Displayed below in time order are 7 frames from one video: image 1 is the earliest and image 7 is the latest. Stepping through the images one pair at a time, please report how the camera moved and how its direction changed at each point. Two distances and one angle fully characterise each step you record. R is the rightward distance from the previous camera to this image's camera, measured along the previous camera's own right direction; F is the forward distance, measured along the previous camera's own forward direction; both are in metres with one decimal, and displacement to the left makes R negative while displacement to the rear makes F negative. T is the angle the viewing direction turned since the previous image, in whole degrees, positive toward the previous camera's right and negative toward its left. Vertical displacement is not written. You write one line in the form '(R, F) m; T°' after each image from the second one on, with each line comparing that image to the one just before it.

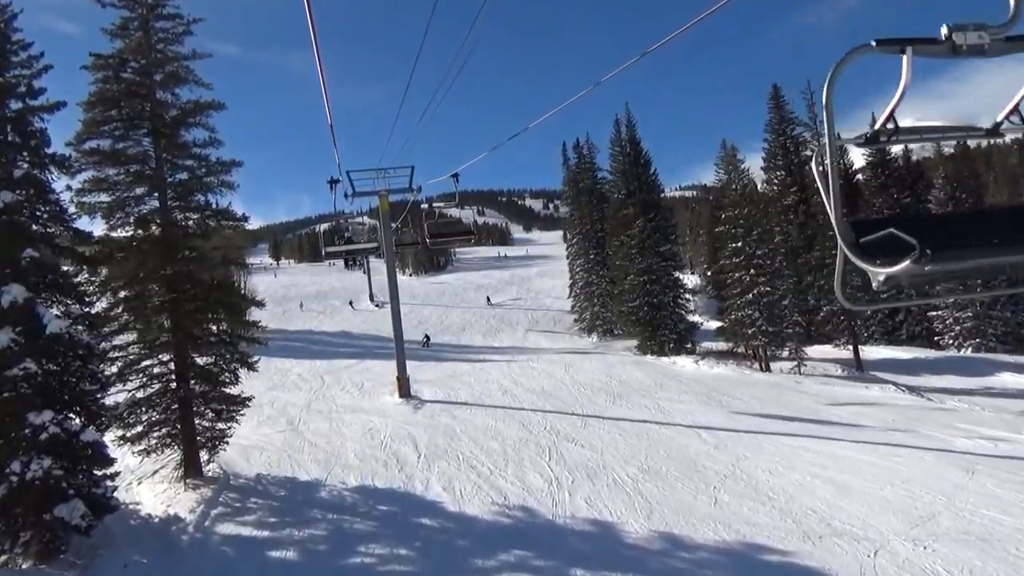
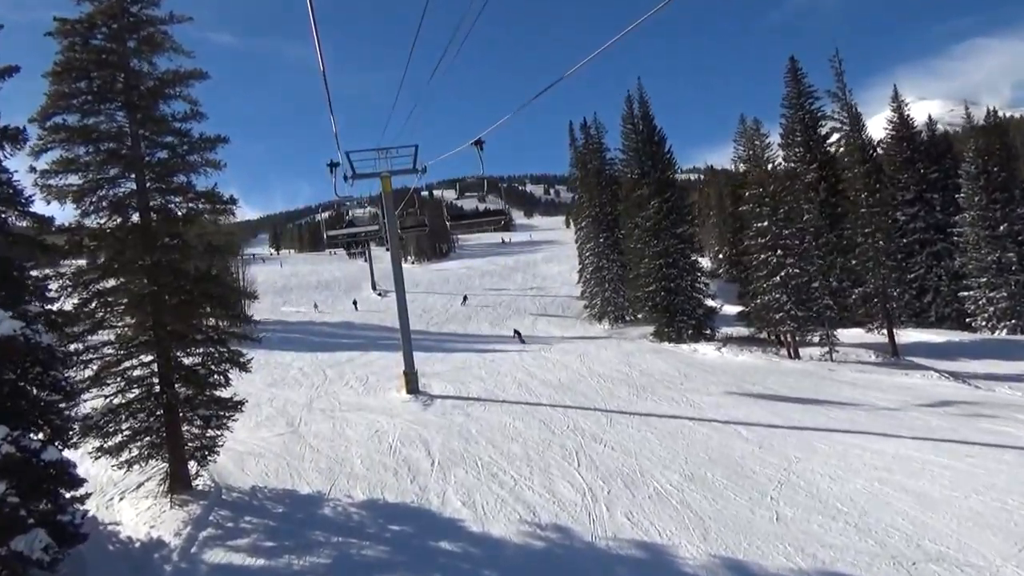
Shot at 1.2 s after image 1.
(-0.4, +1.6) m; 0°
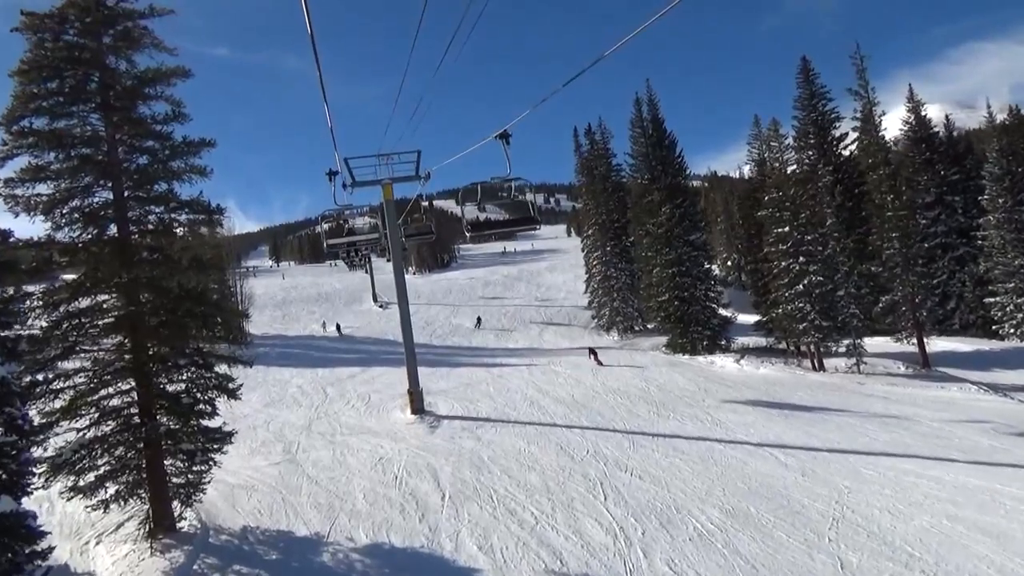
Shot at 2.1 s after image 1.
(-0.3, +1.3) m; 0°
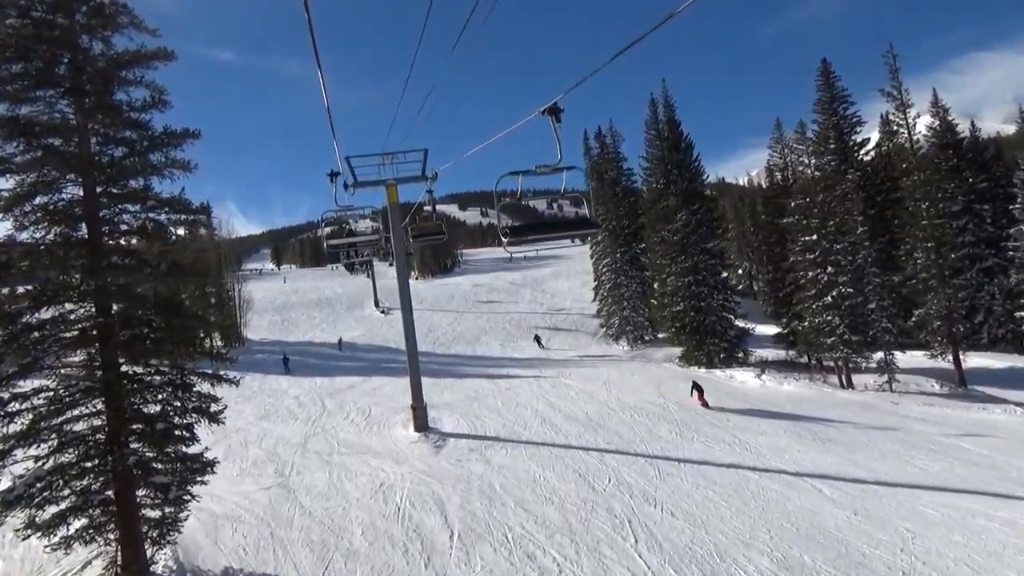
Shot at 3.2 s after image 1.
(-0.3, +1.4) m; 0°
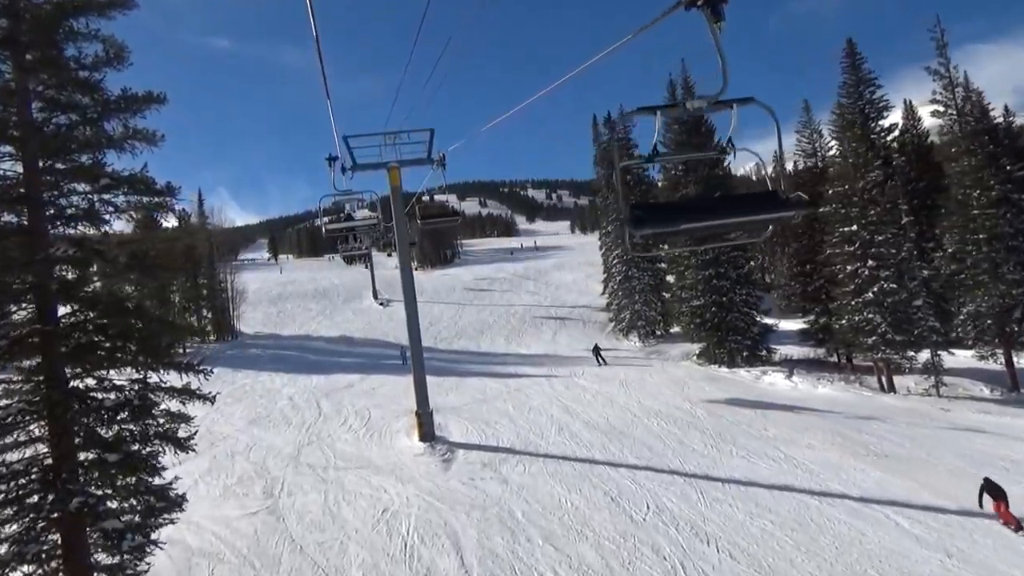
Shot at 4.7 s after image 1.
(-0.4, +1.9) m; 0°
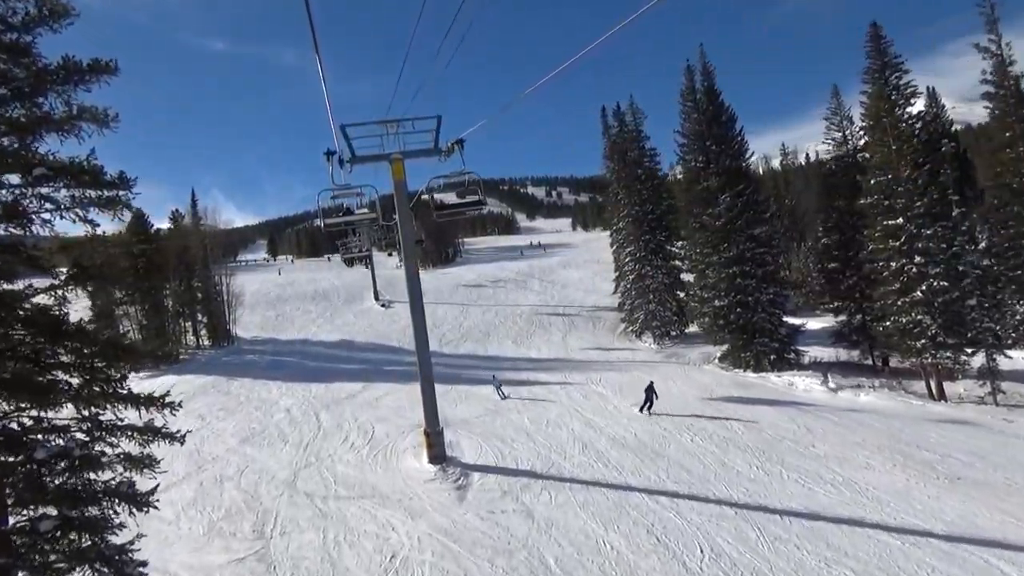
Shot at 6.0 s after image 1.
(-0.4, +1.8) m; 0°
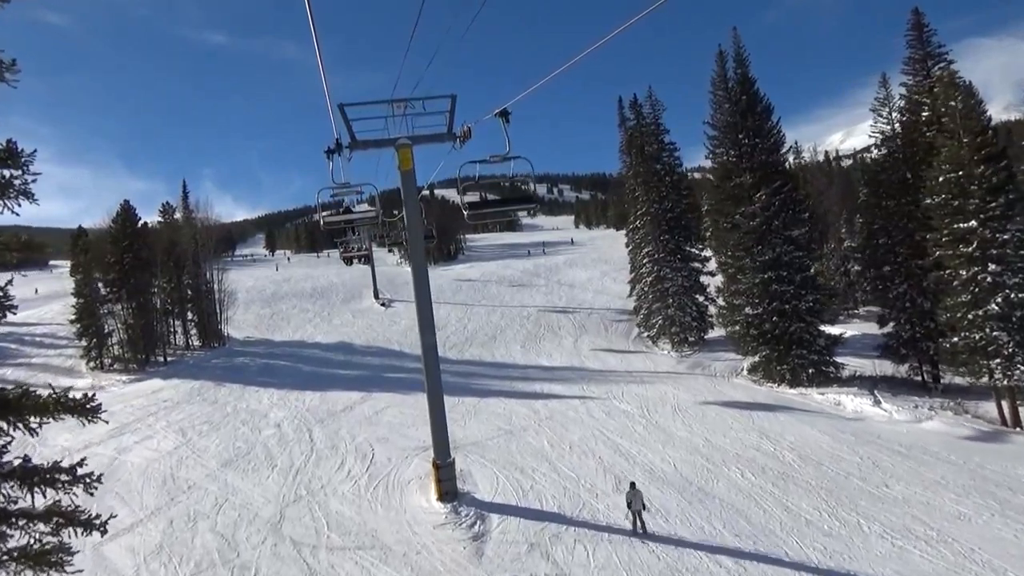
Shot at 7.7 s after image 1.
(-0.5, +2.4) m; 0°
